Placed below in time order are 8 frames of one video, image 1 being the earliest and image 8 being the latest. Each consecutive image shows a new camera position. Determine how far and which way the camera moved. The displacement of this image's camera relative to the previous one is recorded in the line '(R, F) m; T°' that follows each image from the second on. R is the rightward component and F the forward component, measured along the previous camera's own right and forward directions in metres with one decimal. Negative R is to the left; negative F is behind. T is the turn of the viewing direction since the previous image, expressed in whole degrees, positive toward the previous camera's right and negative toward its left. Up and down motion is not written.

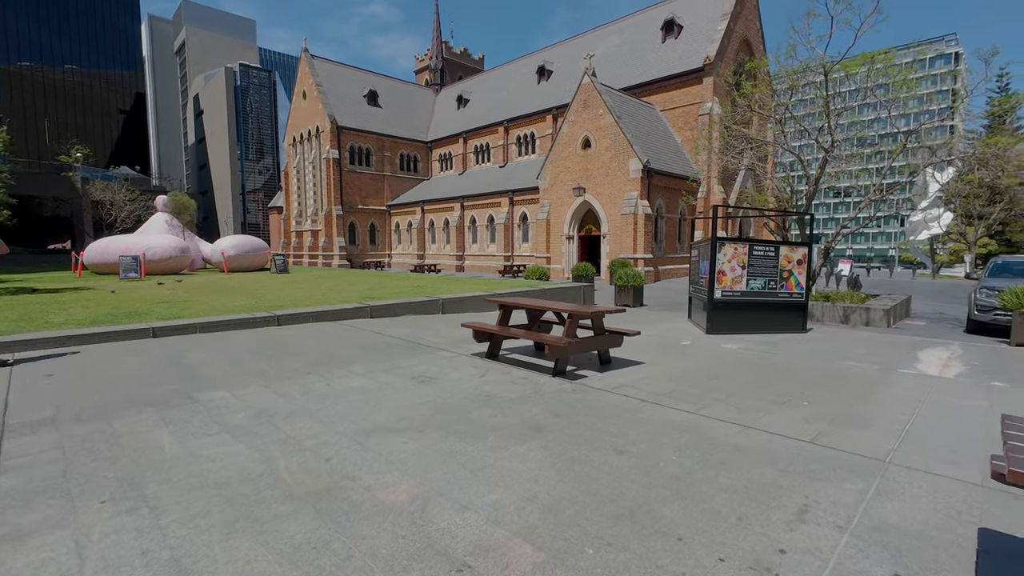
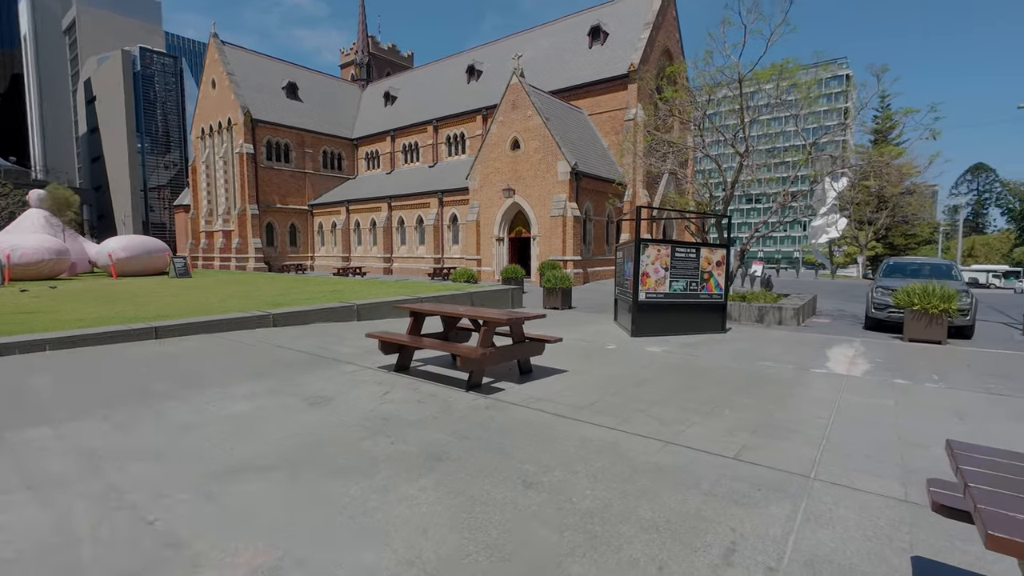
(+0.3, +0.5) m; +8°
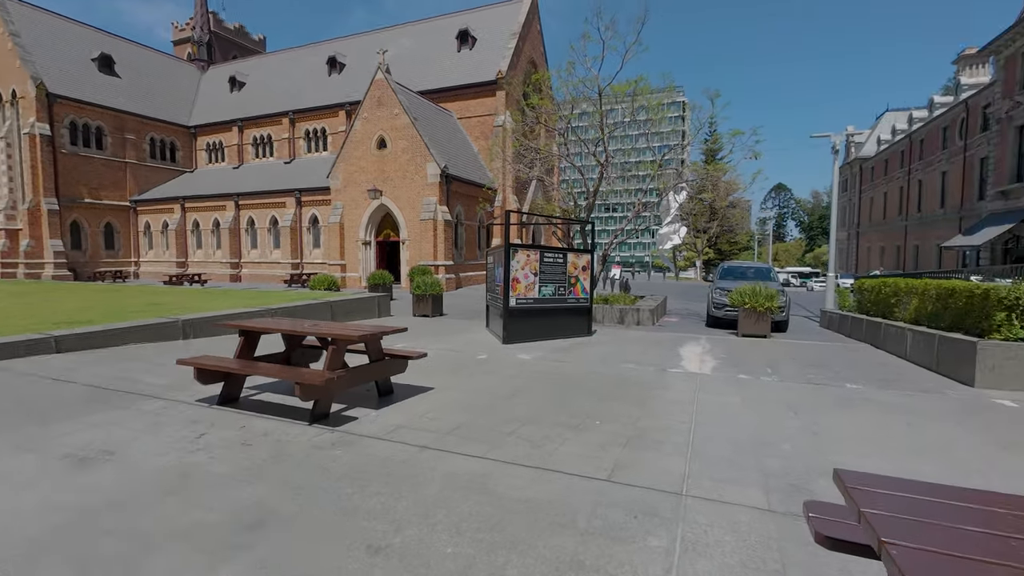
(+0.2, +0.5) m; +15°
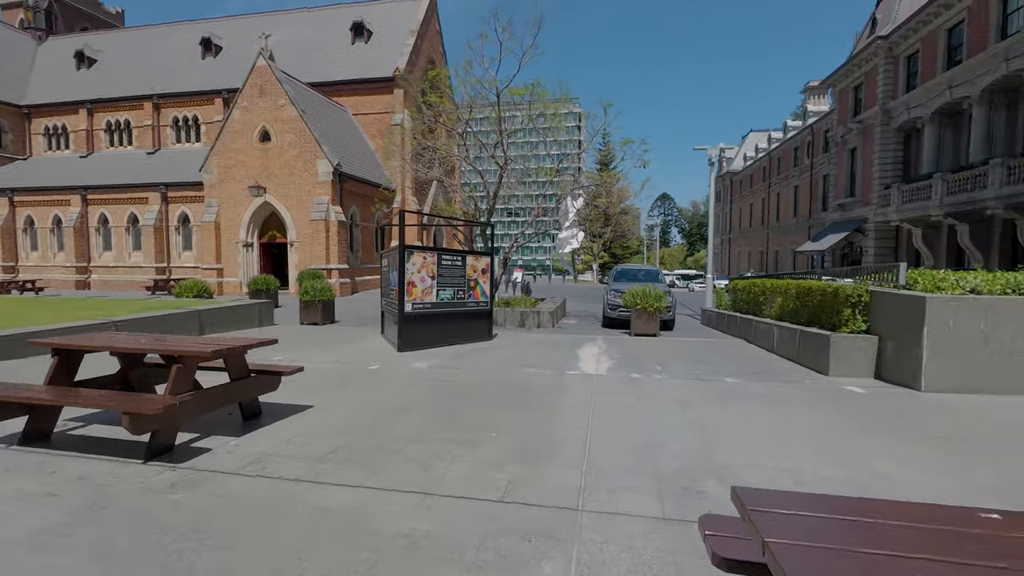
(+0.1, +0.3) m; +11°
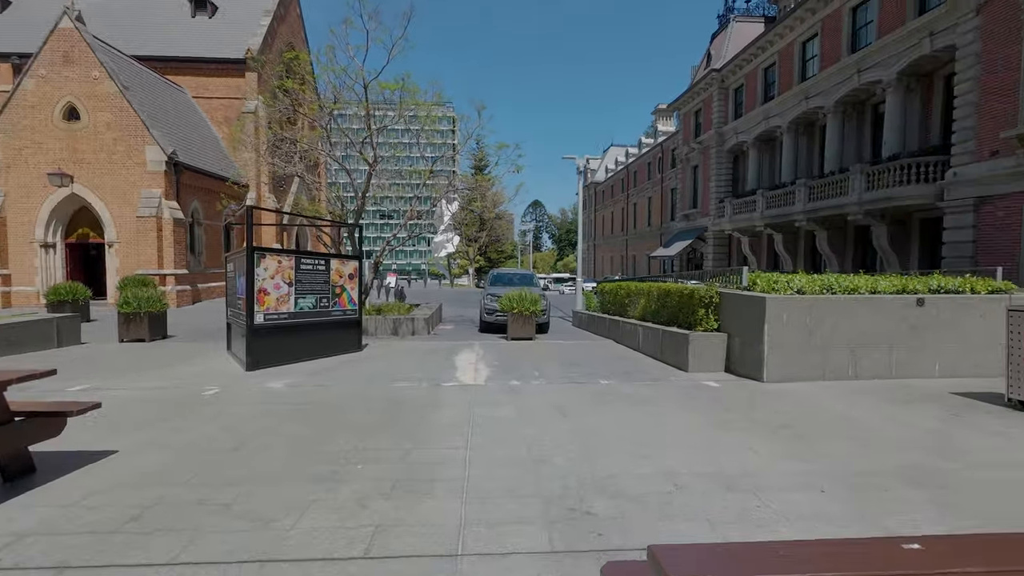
(+0.1, +0.4) m; +15°
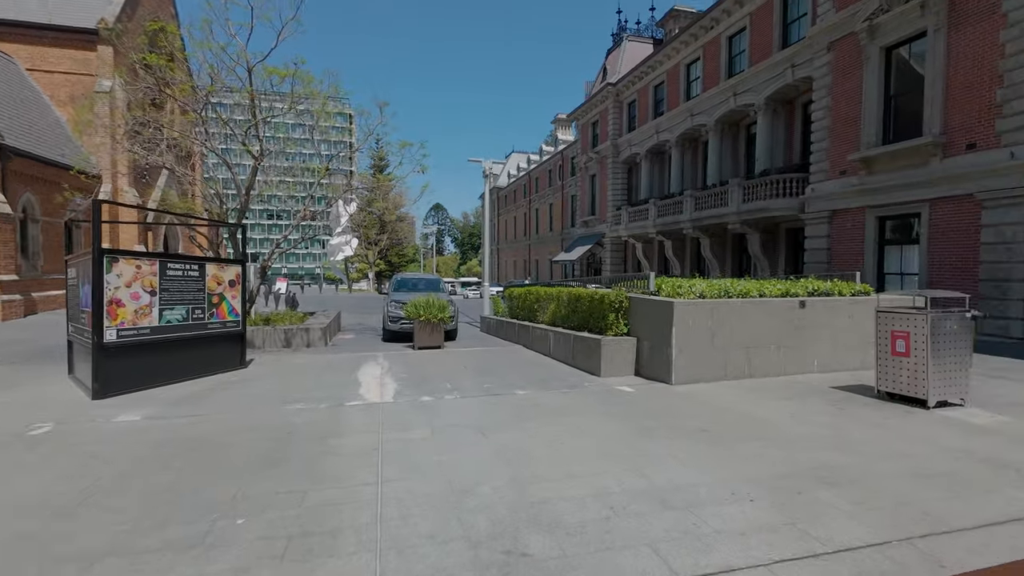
(-0.1, +0.4) m; +12°
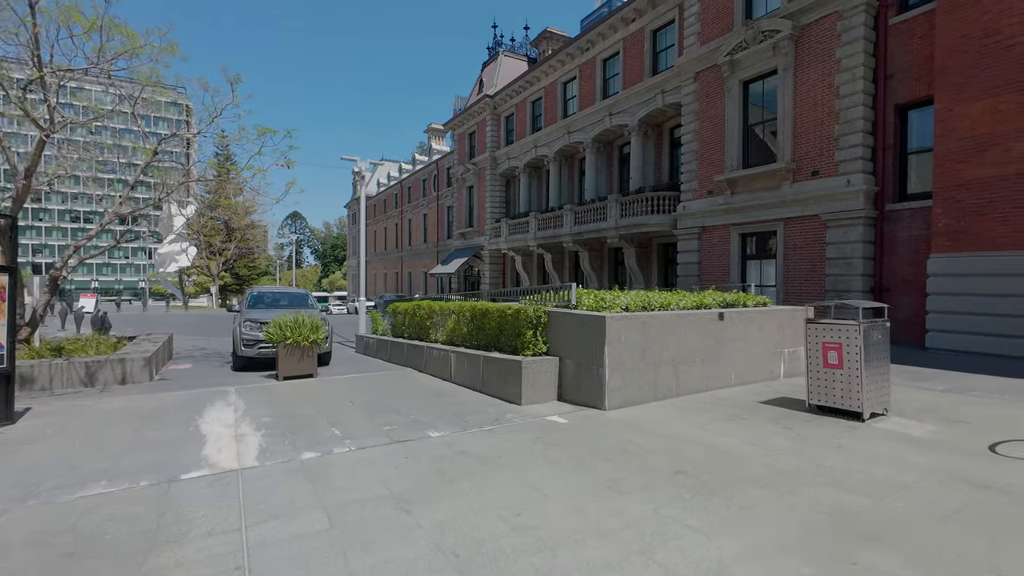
(-0.5, +1.3) m; +16°
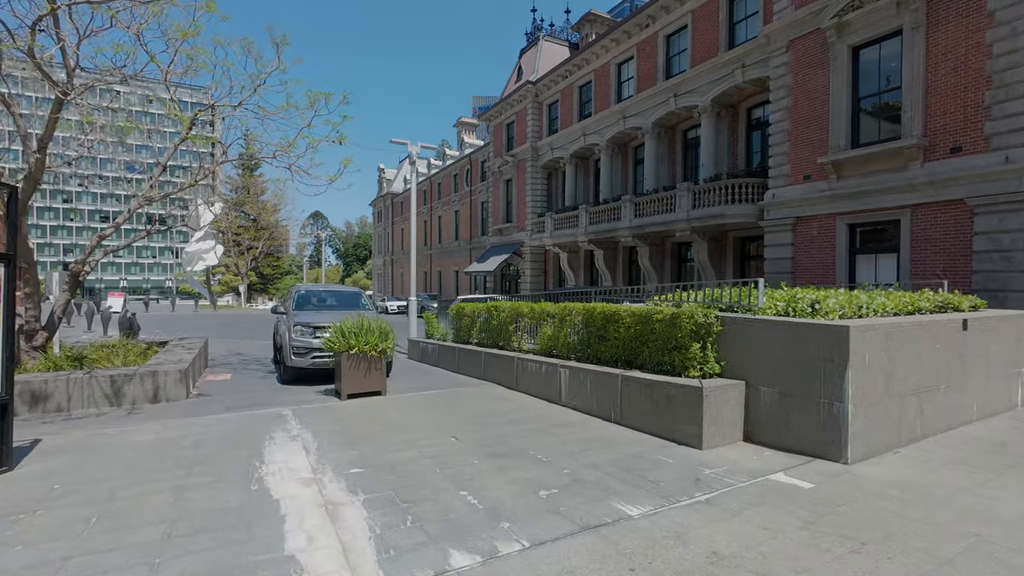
(-1.5, +1.8) m; -2°
